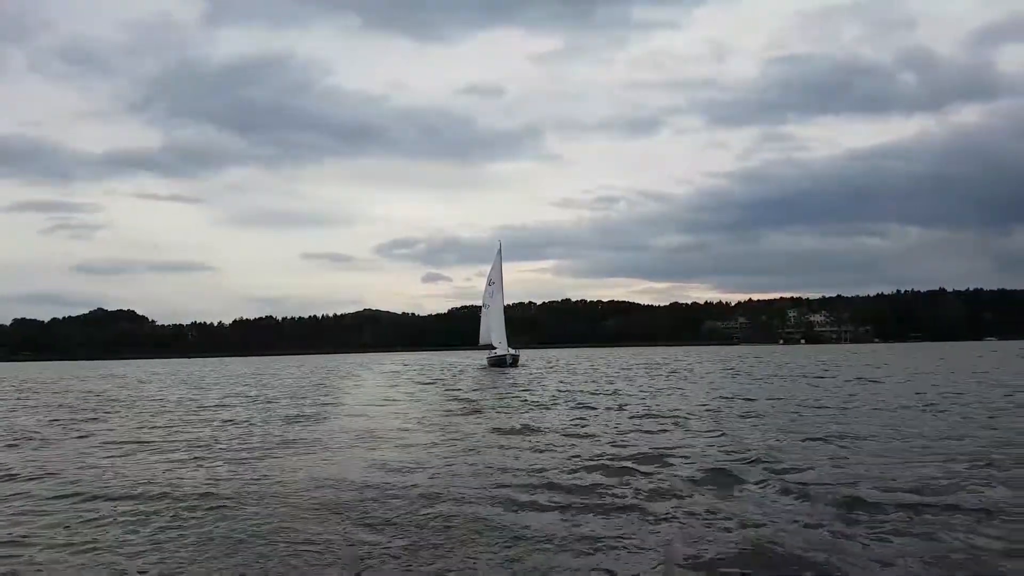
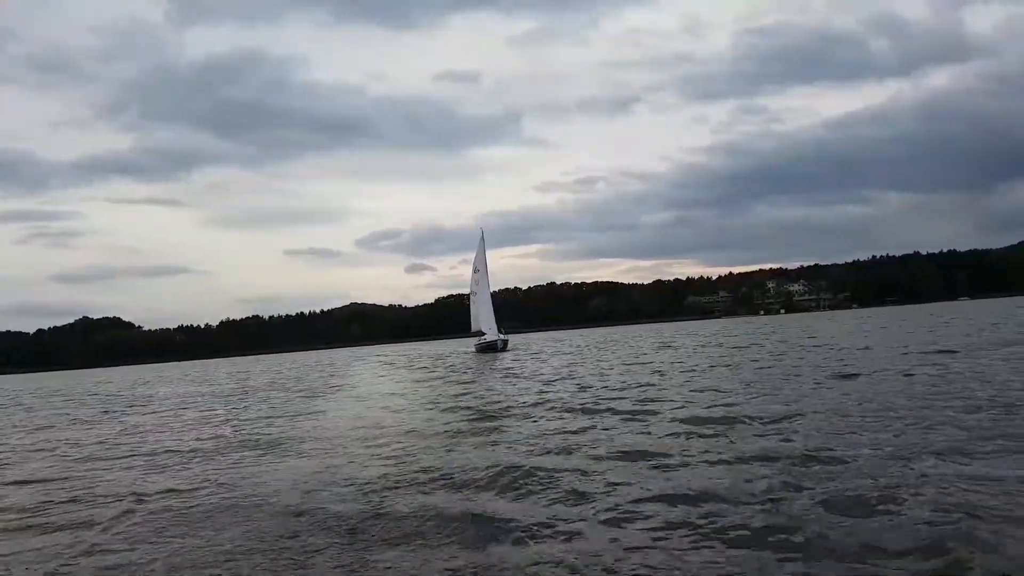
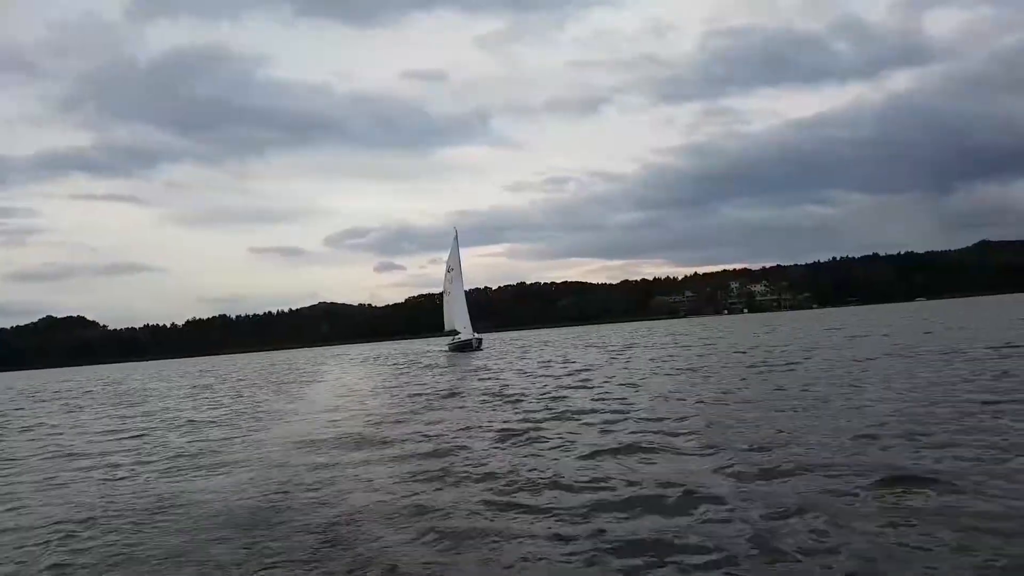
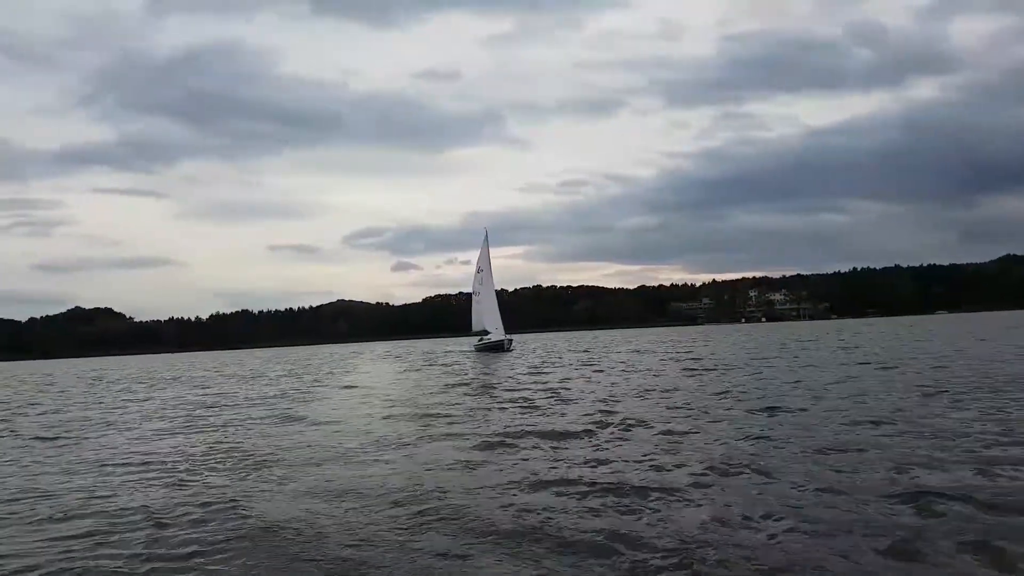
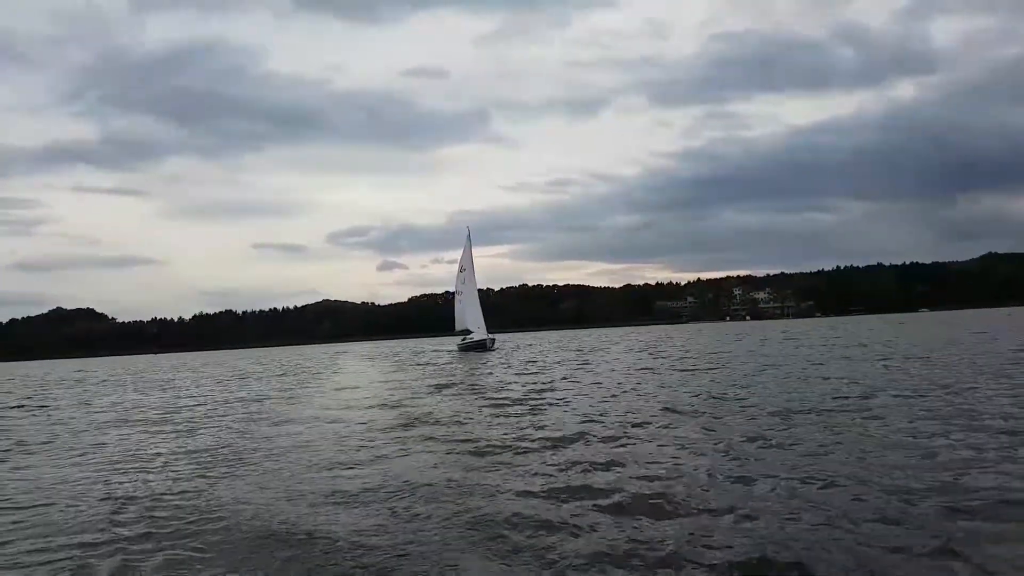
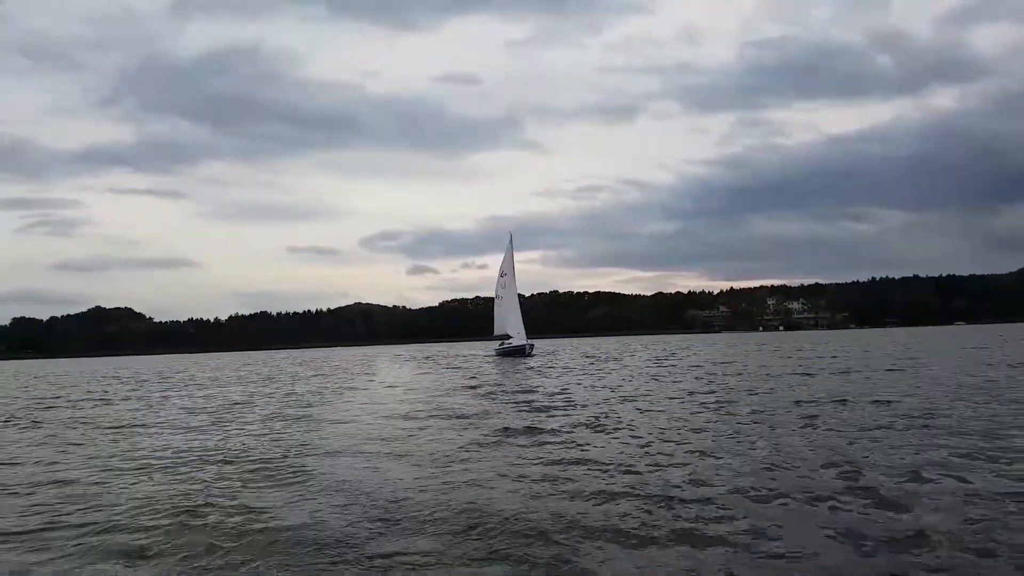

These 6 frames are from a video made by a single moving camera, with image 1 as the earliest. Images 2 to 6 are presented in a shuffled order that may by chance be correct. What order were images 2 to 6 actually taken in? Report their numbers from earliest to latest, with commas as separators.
2, 3, 5, 4, 6
